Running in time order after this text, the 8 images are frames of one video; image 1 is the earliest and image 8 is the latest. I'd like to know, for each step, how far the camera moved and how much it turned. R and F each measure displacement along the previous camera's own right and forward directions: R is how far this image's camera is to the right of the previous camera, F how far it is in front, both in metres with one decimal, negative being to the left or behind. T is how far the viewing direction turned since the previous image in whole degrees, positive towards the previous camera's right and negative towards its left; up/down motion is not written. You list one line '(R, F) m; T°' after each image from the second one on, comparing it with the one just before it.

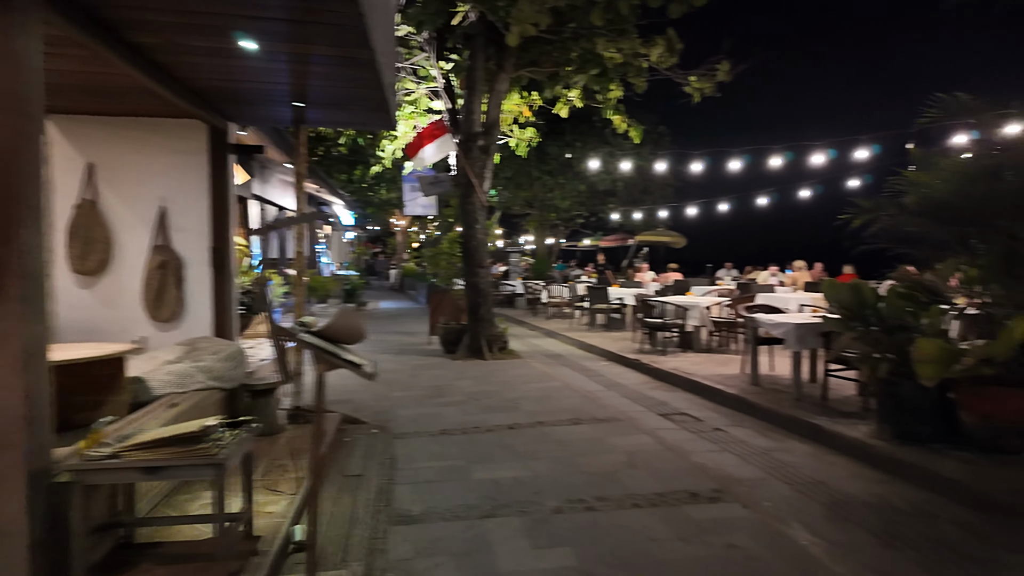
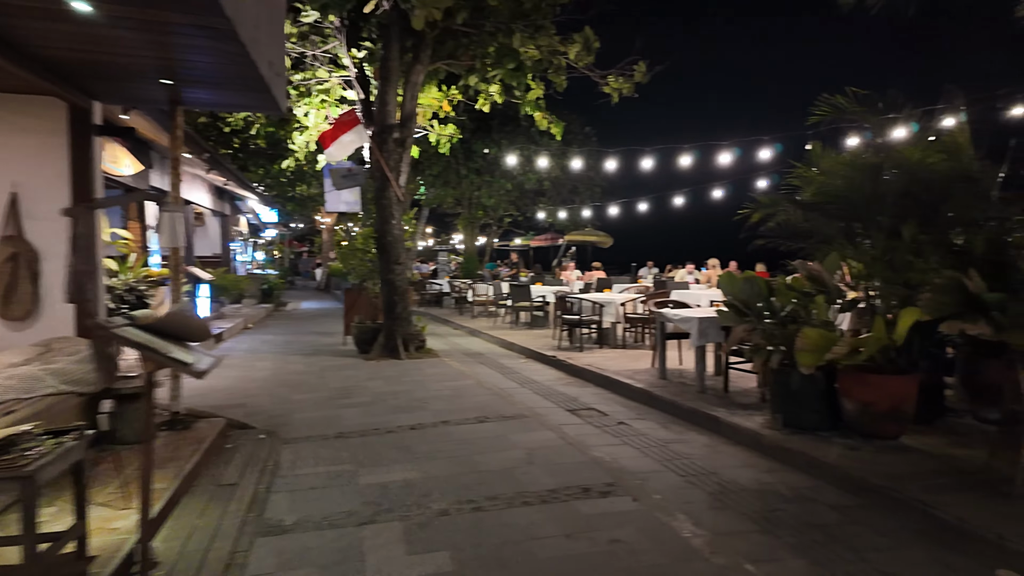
(+0.3, +0.1) m; +6°
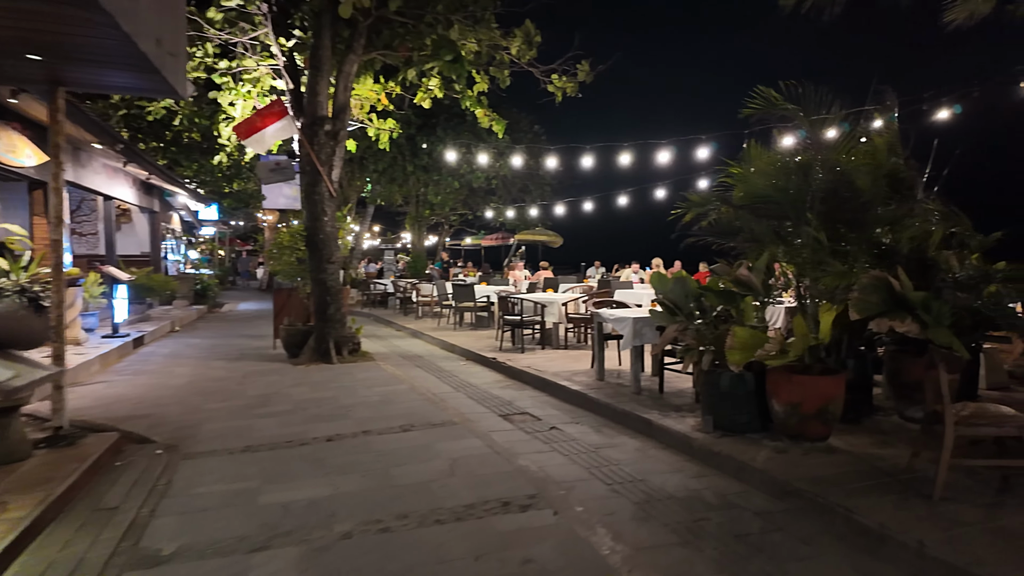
(+0.2, +0.2) m; +4°
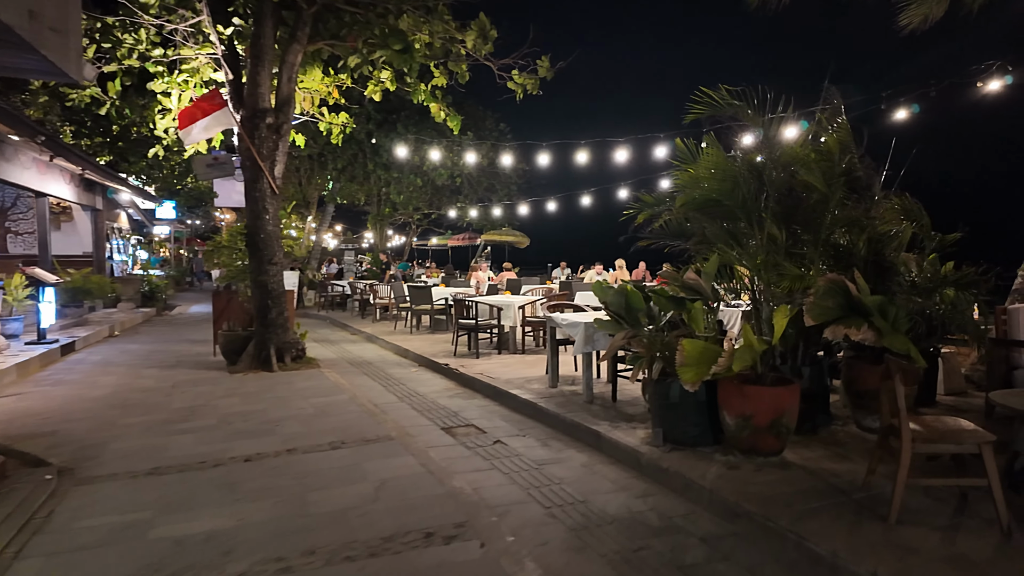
(+0.3, +0.3) m; +3°
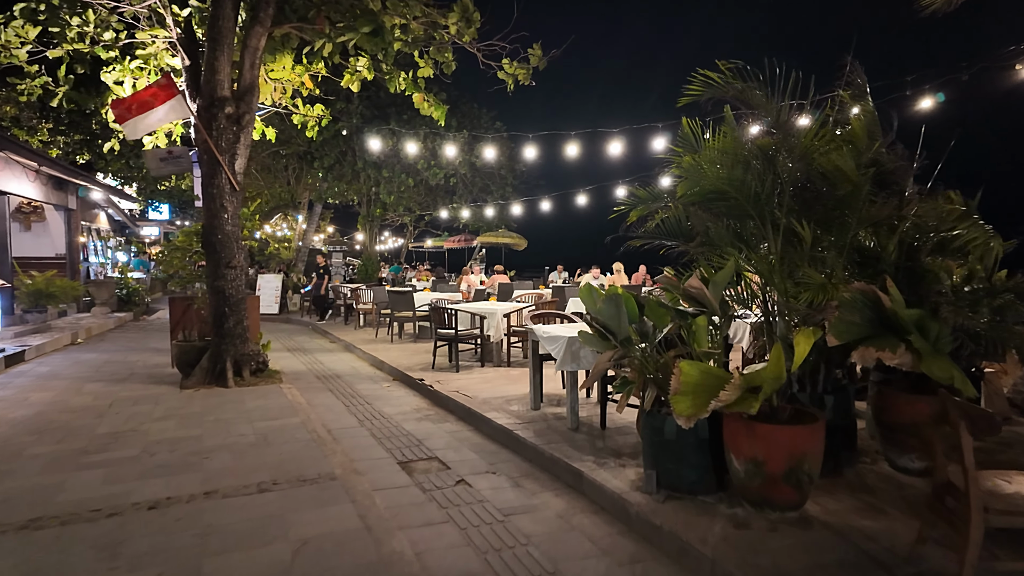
(+0.2, +0.7) m; 0°
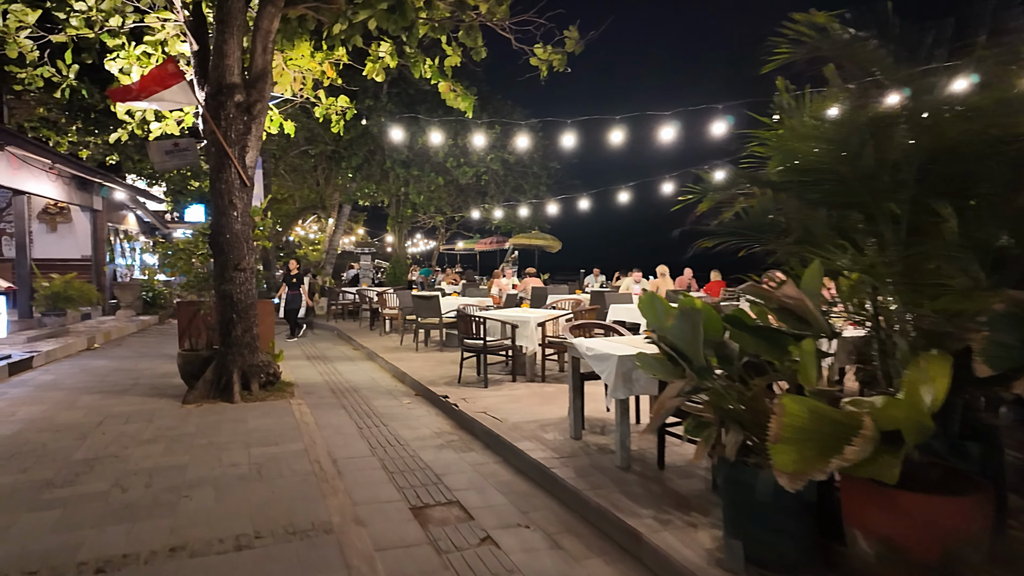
(0.0, +0.8) m; -3°
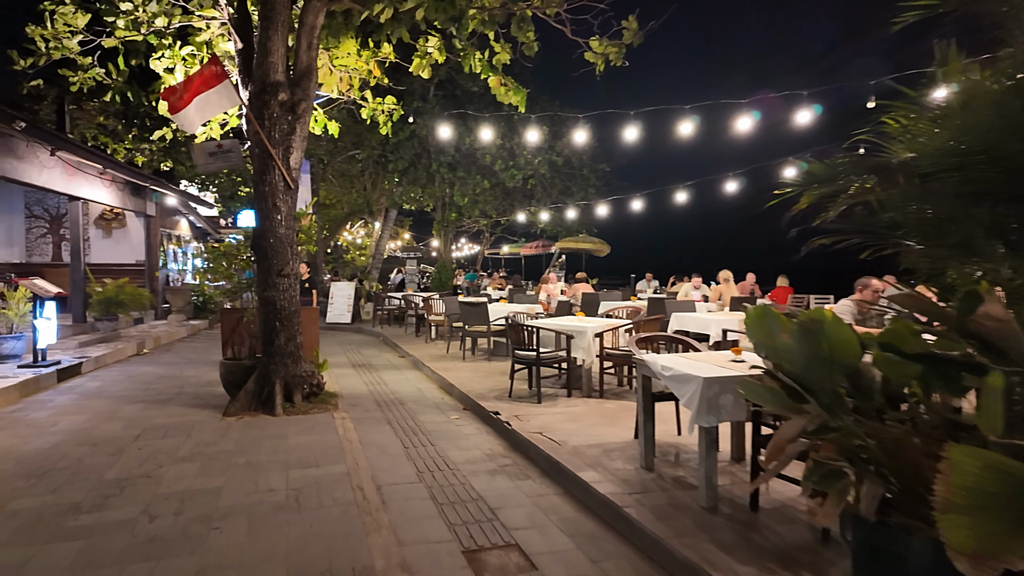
(-0.1, +0.5) m; -4°
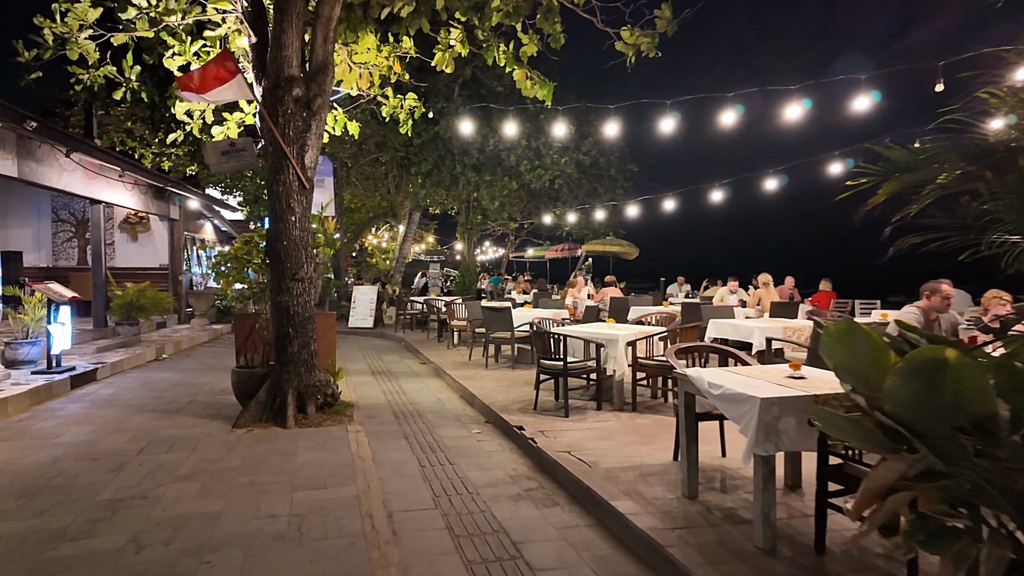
(0.0, +0.4) m; -2°
